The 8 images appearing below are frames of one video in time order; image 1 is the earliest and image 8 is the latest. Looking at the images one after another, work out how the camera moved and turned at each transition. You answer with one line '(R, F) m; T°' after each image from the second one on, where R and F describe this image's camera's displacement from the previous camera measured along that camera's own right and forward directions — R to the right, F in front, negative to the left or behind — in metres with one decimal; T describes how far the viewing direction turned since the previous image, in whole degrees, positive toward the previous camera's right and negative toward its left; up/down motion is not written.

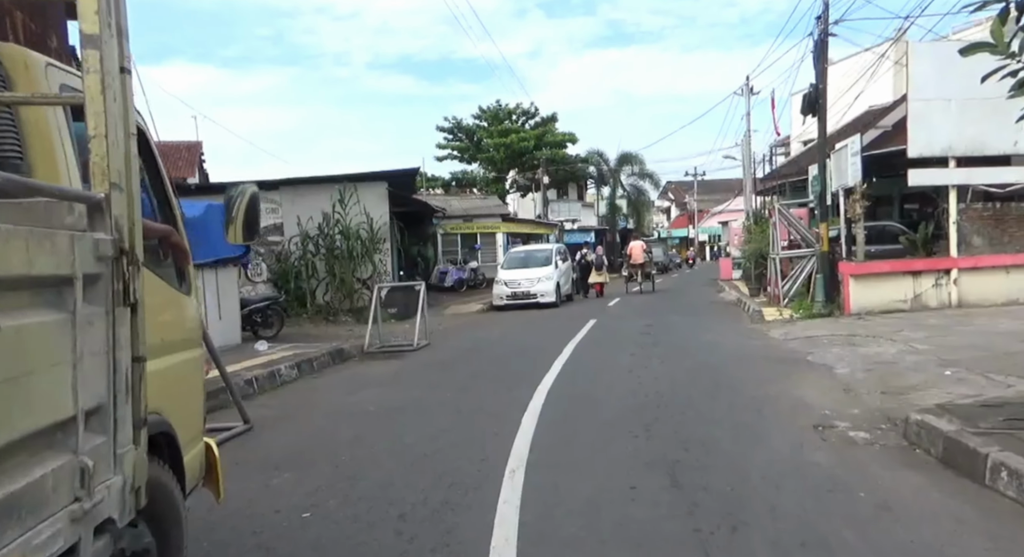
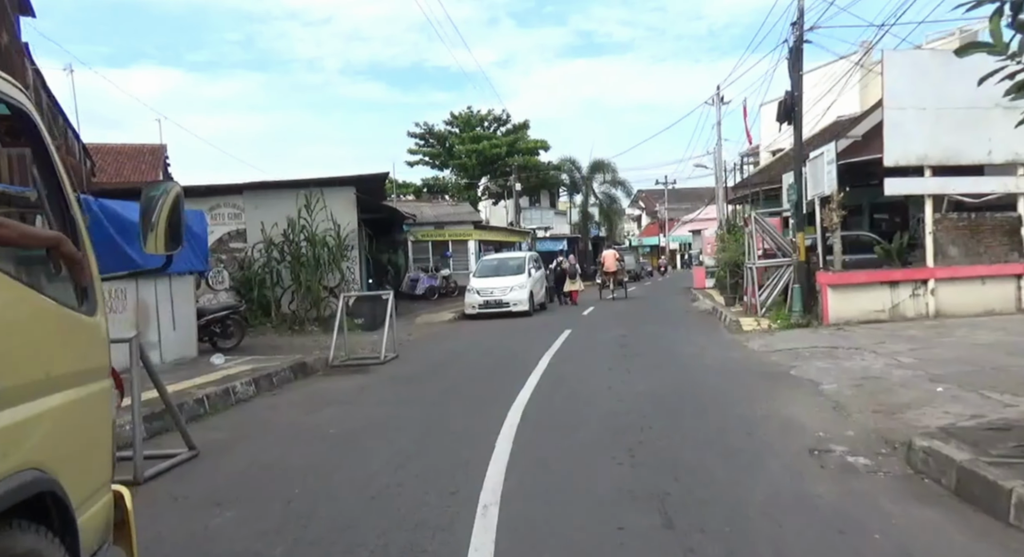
(0.0, +0.5) m; +2°
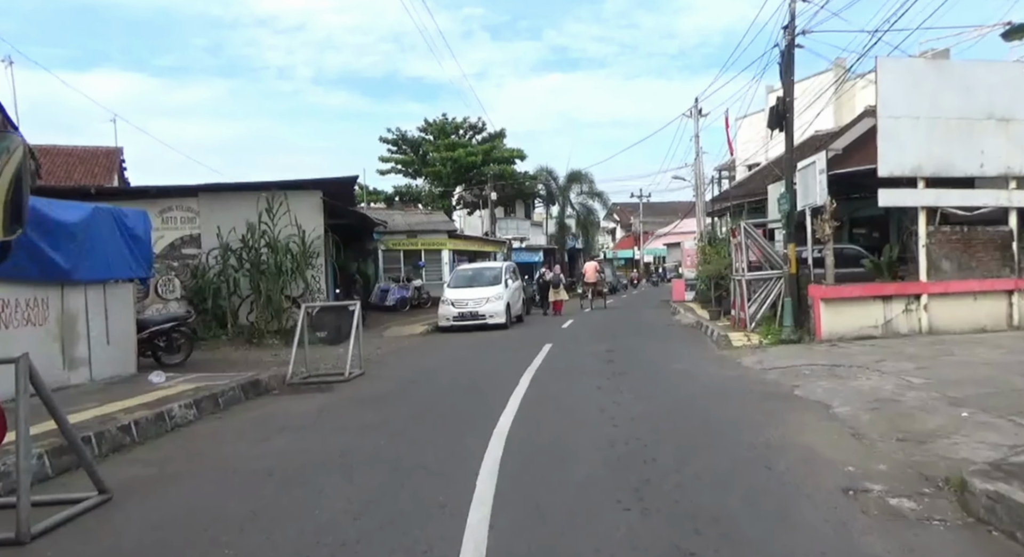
(-0.1, +0.9) m; +2°
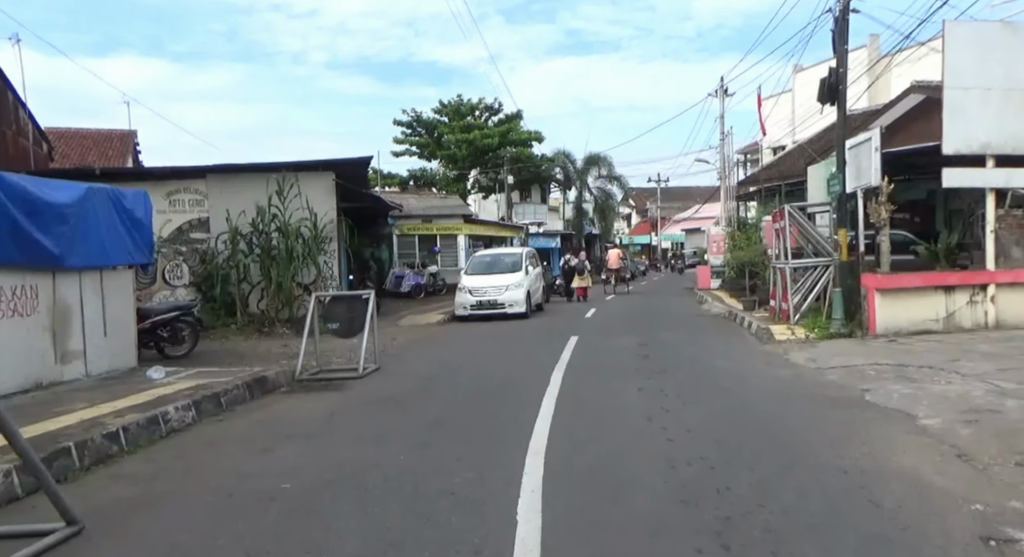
(-0.2, +1.0) m; -1°
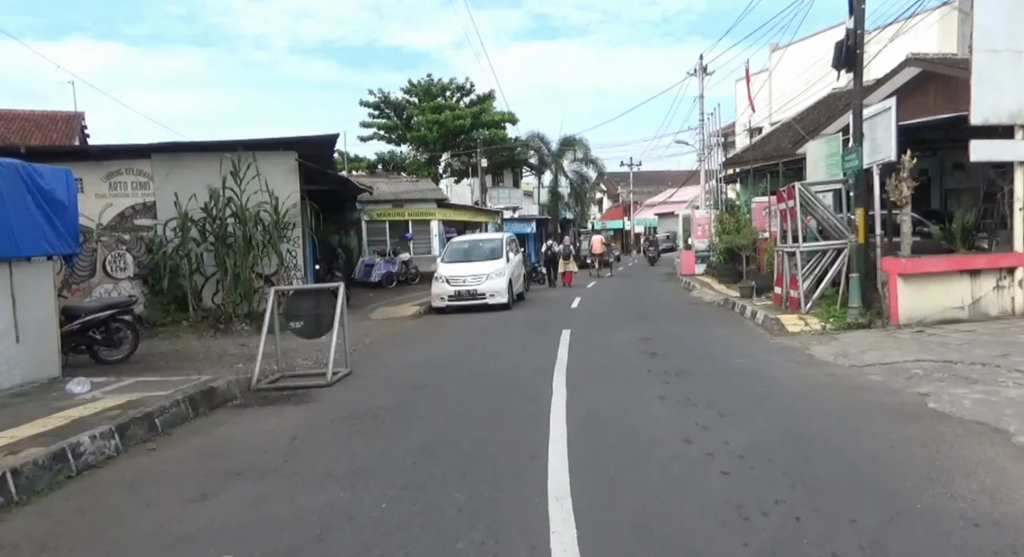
(-0.3, +1.4) m; +2°
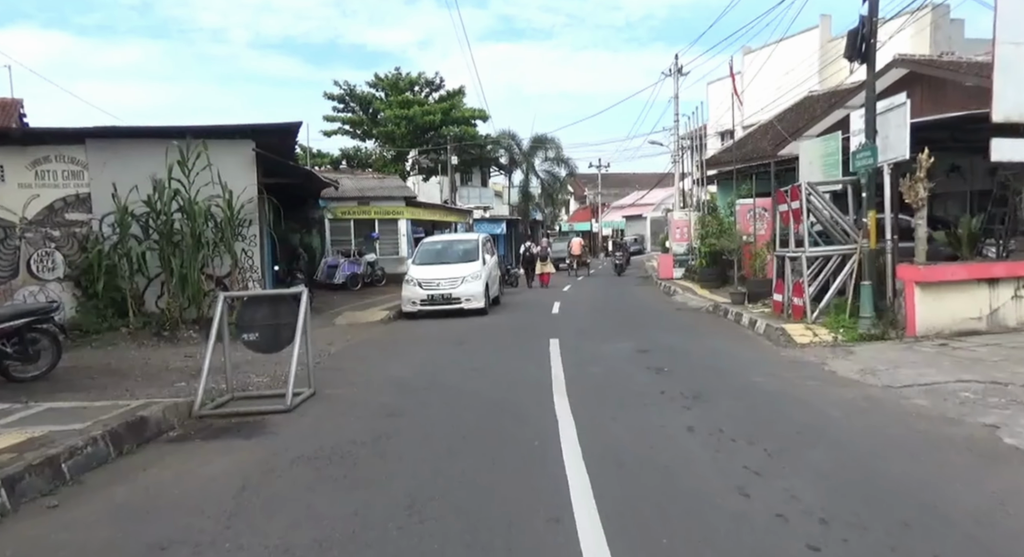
(-0.3, +1.2) m; +3°
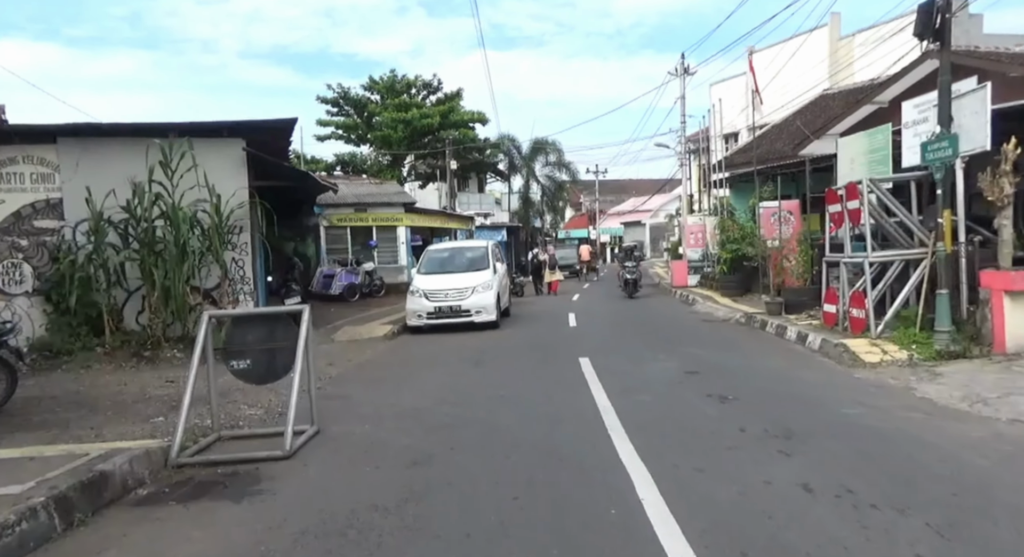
(-0.5, +1.4) m; +1°
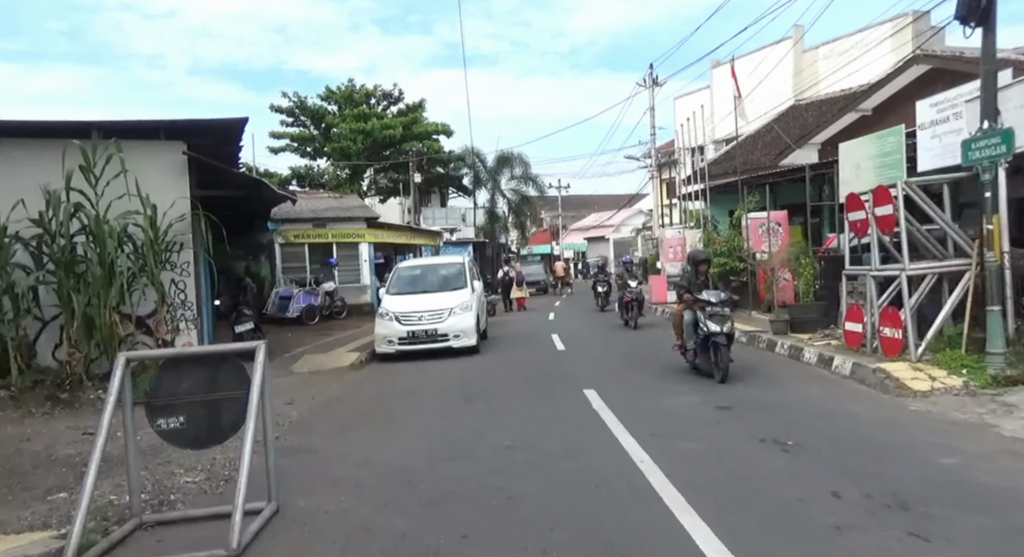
(-0.4, +1.5) m; +3°
